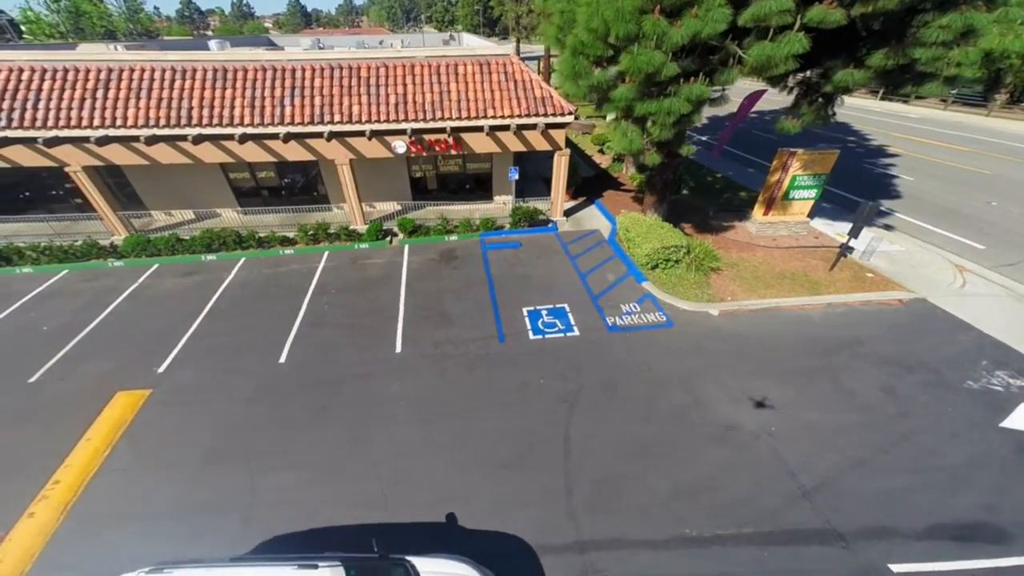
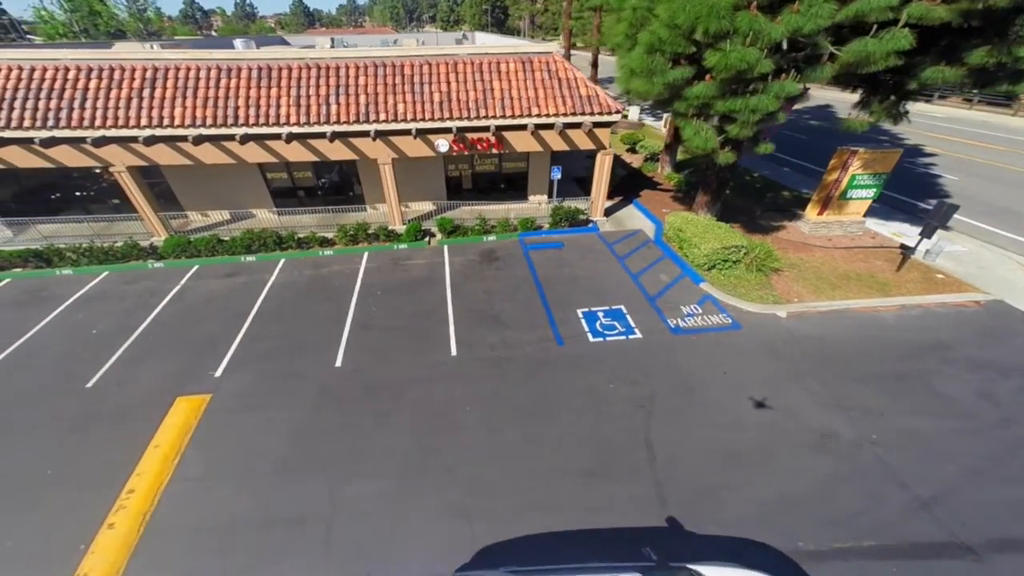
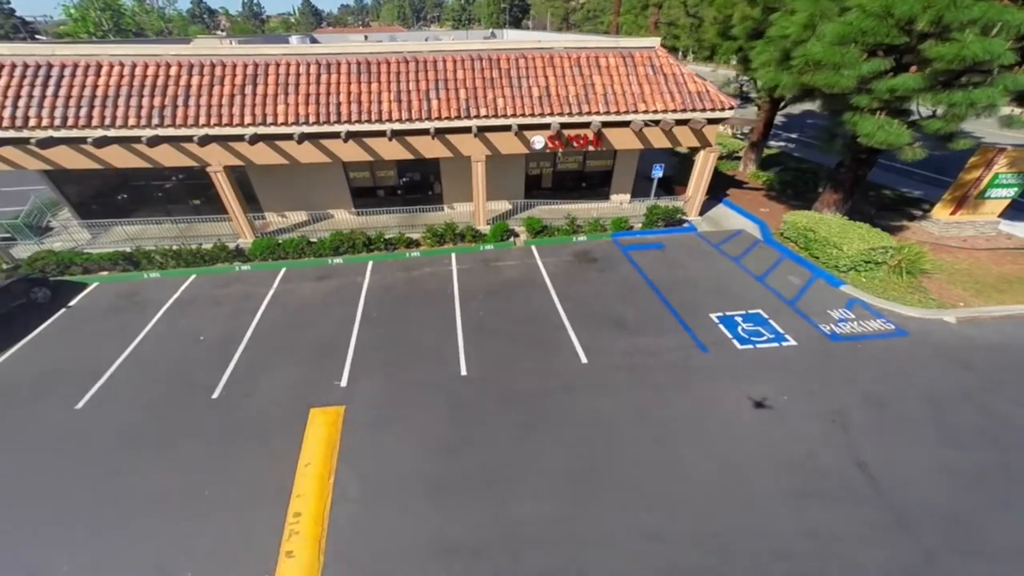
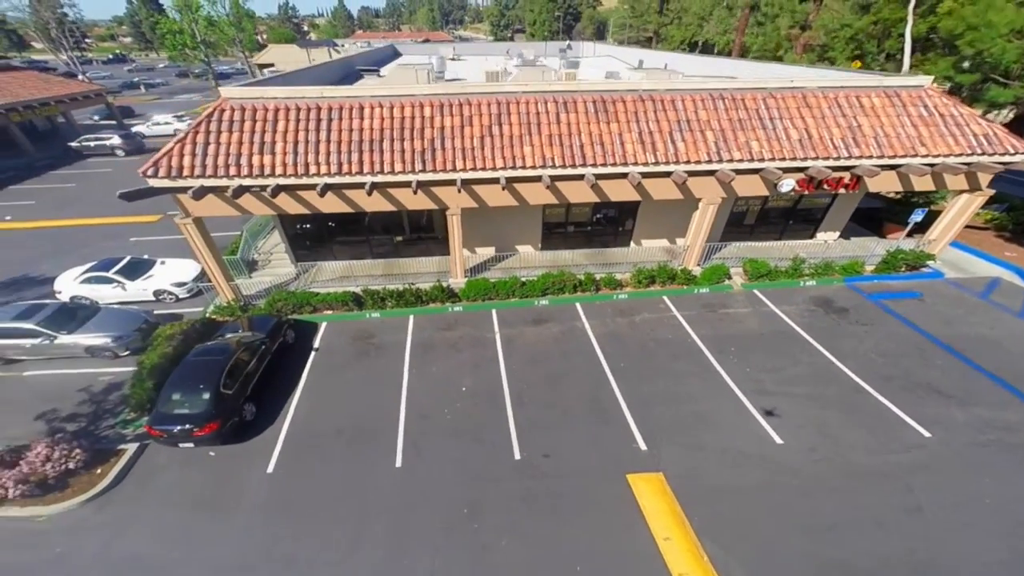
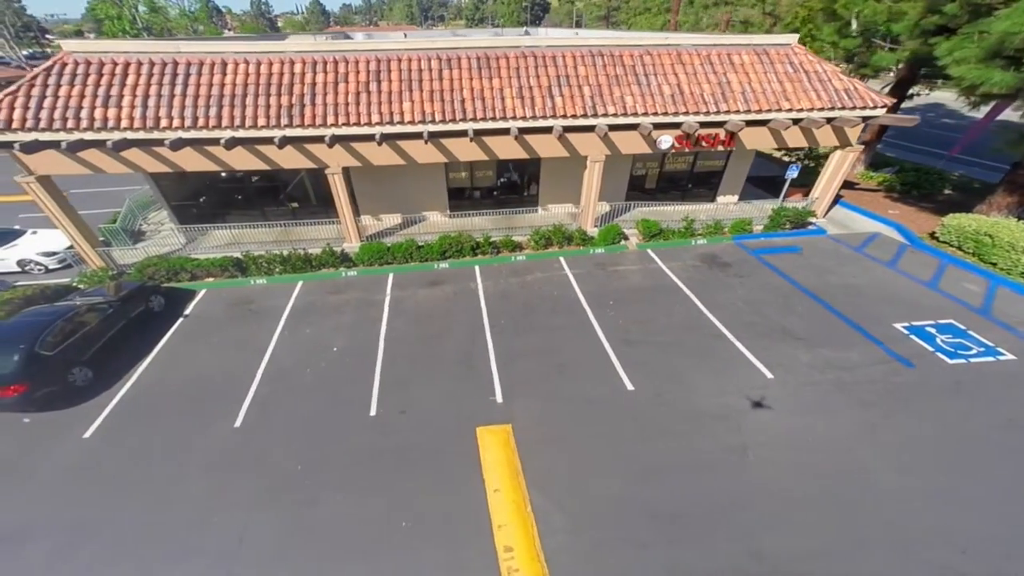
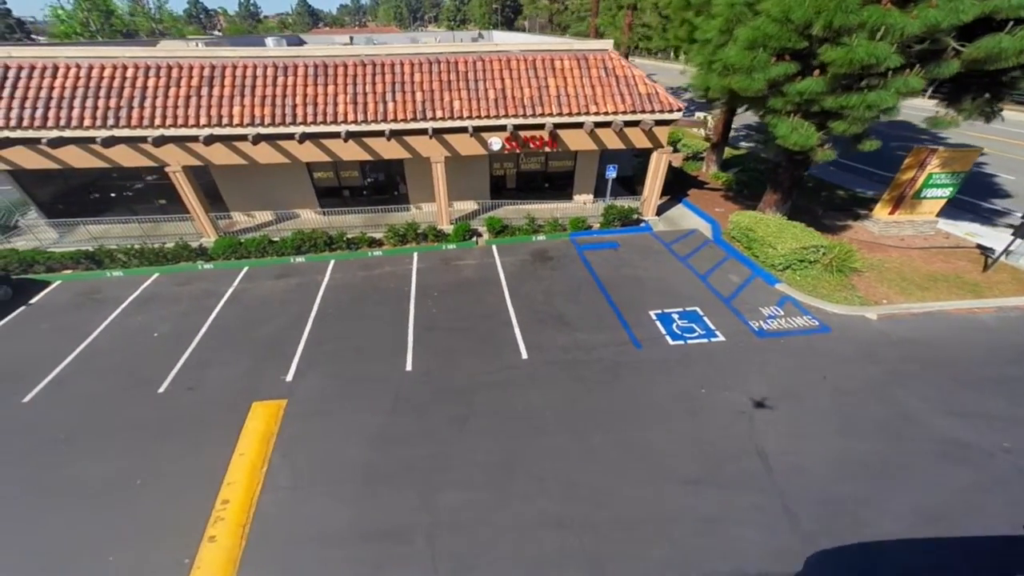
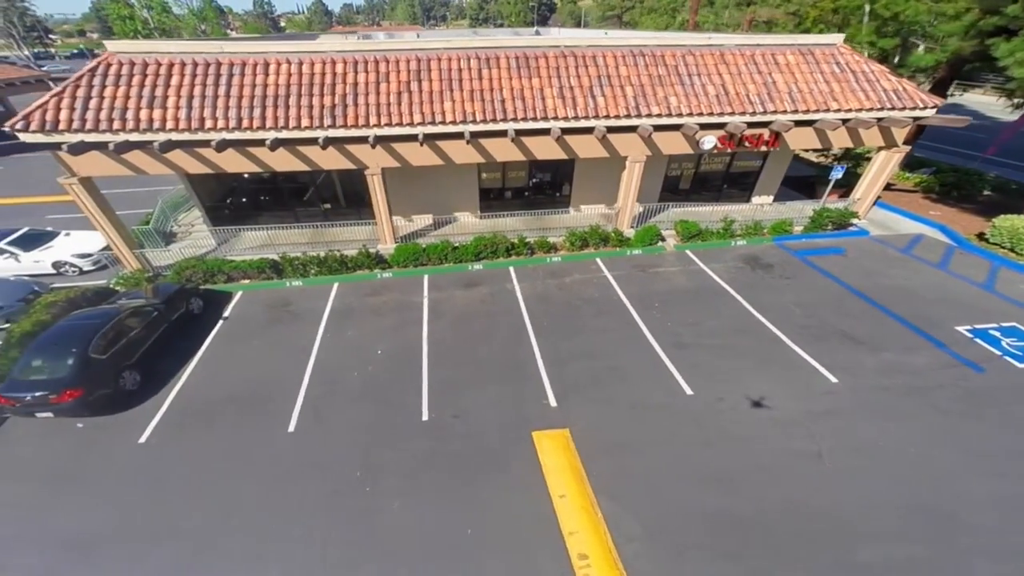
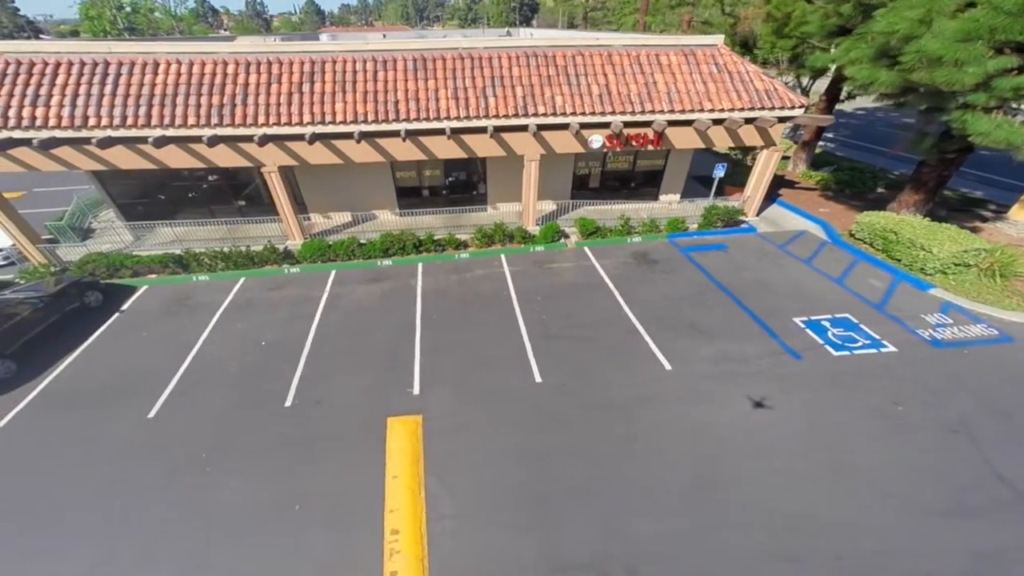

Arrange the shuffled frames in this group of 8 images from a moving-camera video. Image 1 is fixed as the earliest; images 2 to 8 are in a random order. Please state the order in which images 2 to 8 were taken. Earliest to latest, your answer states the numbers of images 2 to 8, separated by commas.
2, 6, 3, 8, 5, 7, 4
